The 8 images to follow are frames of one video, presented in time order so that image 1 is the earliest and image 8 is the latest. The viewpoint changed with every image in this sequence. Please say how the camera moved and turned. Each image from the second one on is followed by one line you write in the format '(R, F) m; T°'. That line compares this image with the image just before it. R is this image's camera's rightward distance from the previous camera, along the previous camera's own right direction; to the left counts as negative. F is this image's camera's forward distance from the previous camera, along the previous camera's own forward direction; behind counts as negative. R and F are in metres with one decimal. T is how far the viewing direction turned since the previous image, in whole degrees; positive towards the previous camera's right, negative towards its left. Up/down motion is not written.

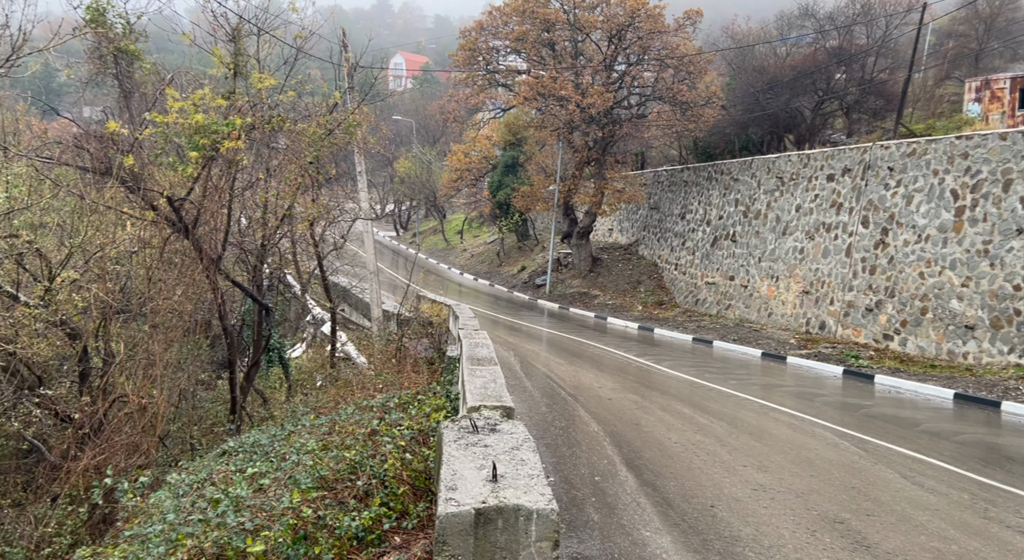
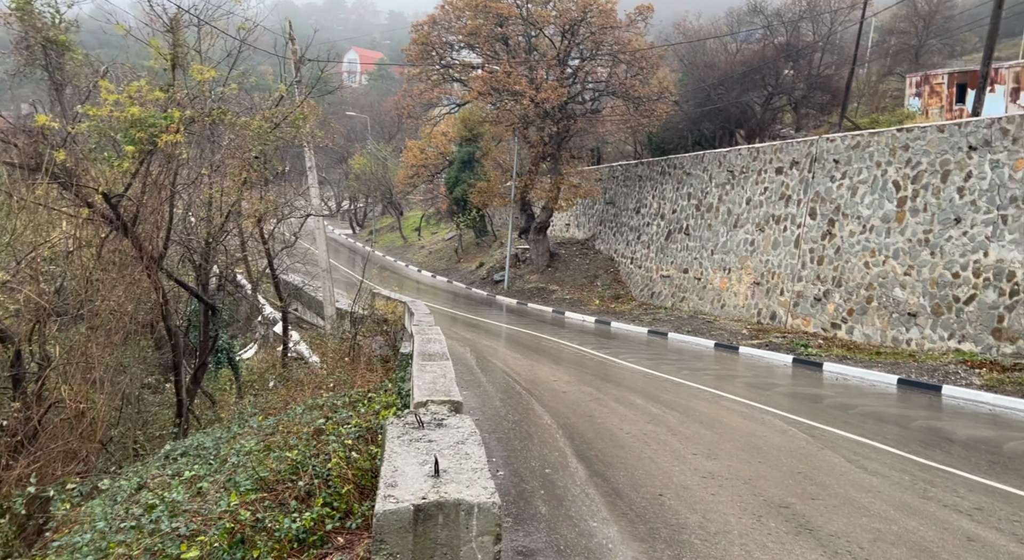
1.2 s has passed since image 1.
(+0.1, 0.0) m; +3°
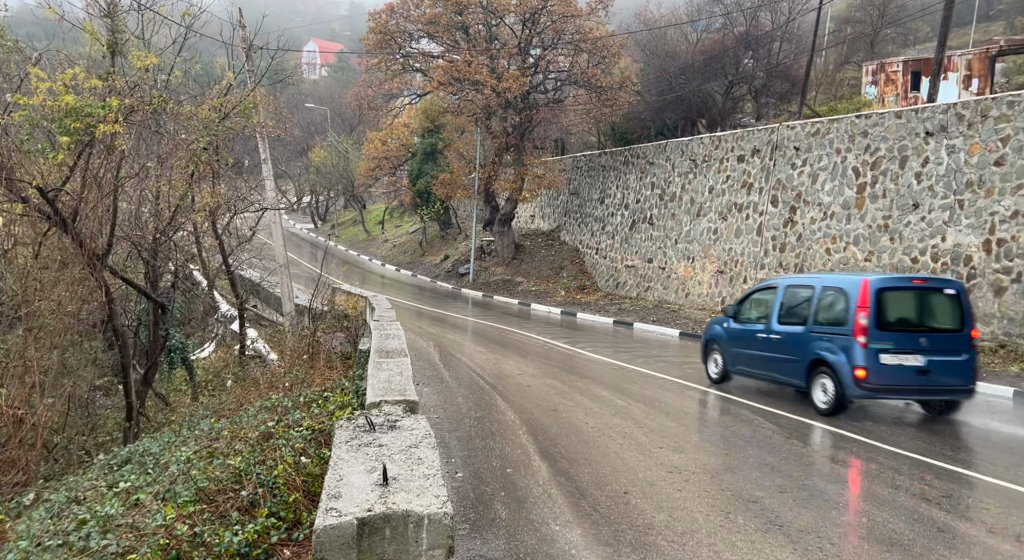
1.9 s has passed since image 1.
(+0.1, +0.2) m; +2°
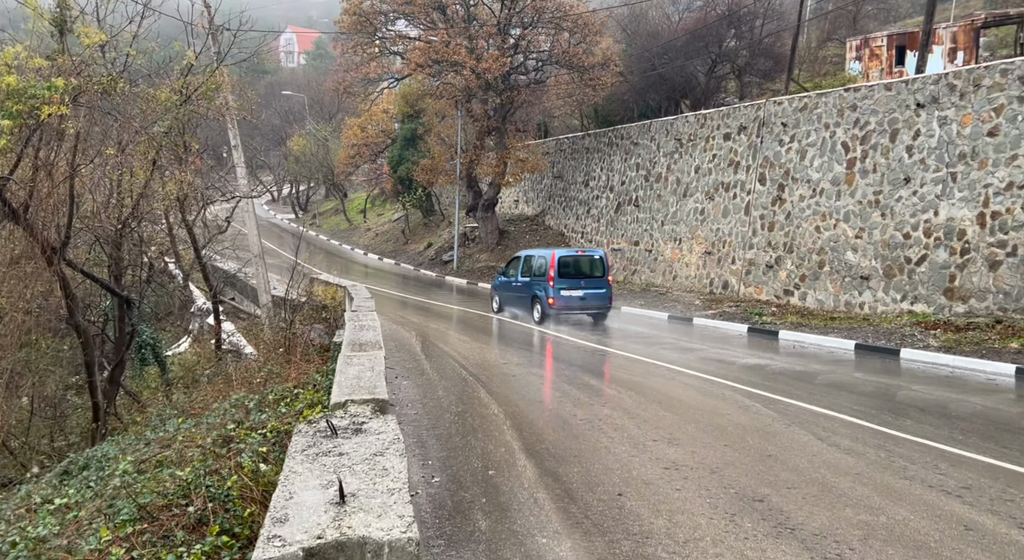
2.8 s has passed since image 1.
(+0.1, +0.5) m; +1°
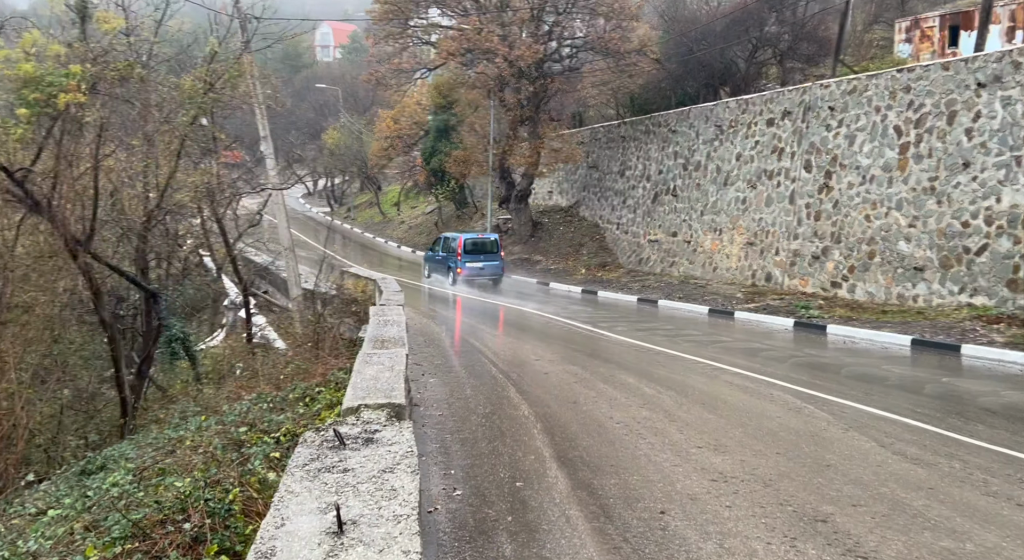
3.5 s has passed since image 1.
(0.0, +0.5) m; -2°
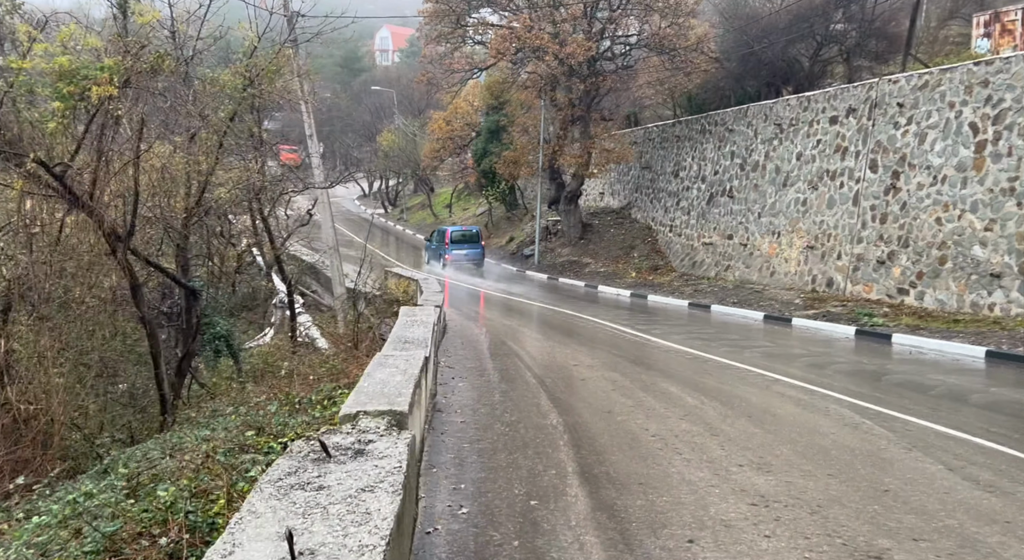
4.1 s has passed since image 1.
(+0.2, +0.5) m; -4°
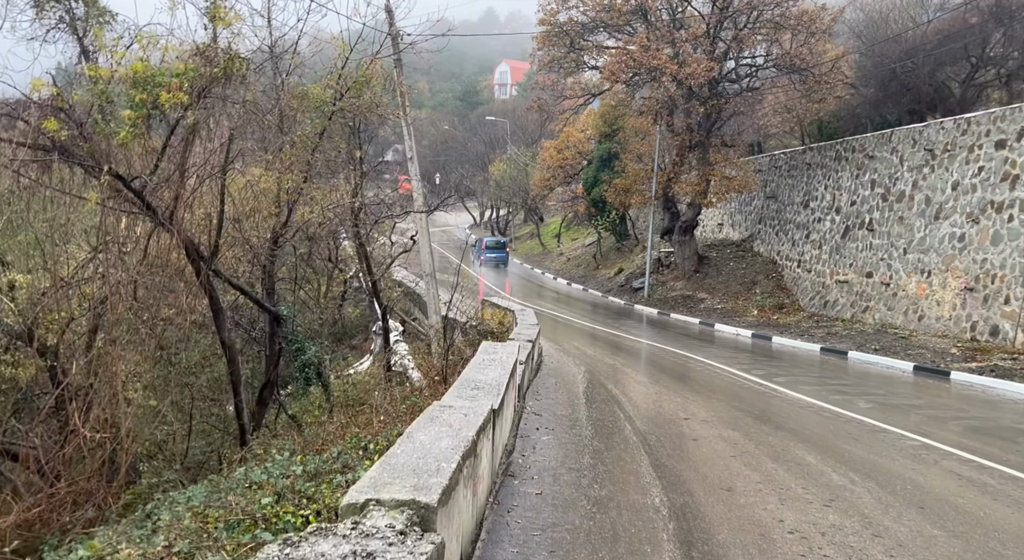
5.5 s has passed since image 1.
(+0.1, +1.4) m; -8°
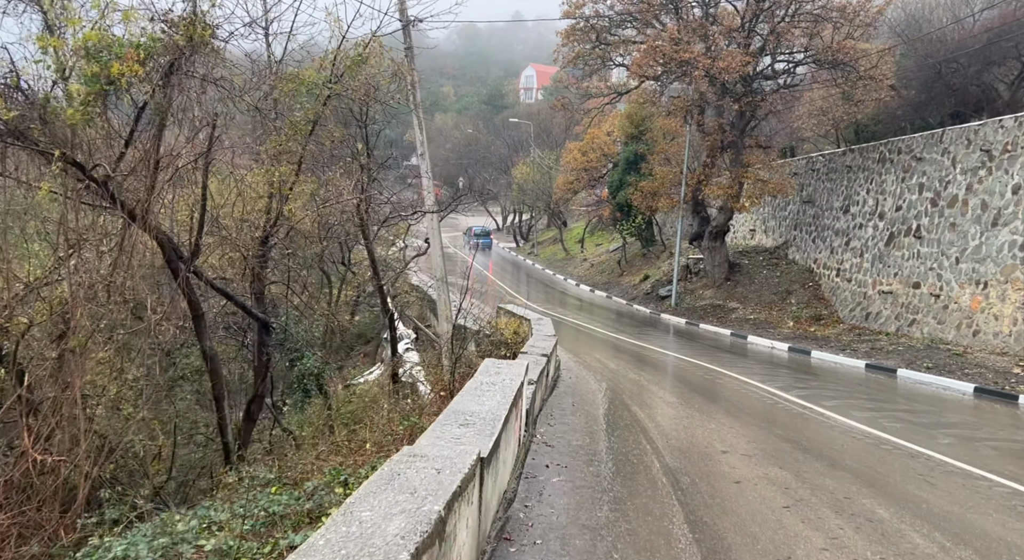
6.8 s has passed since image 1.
(+0.1, +1.2) m; -2°
